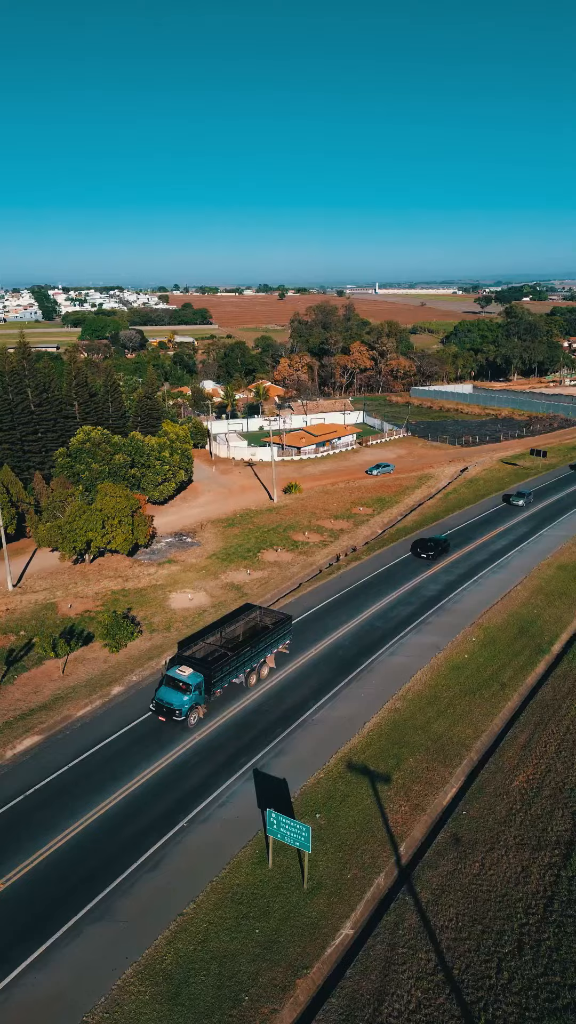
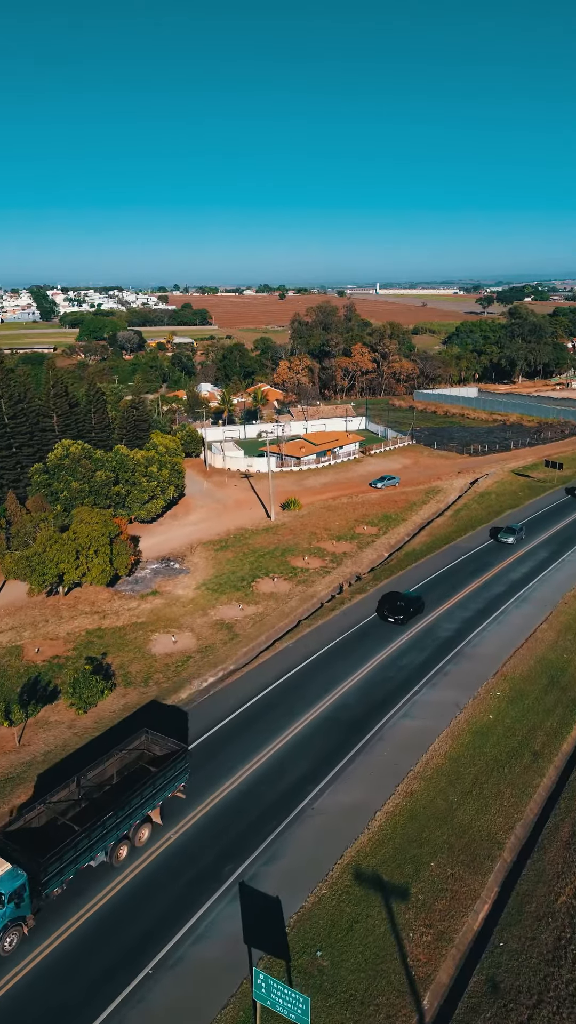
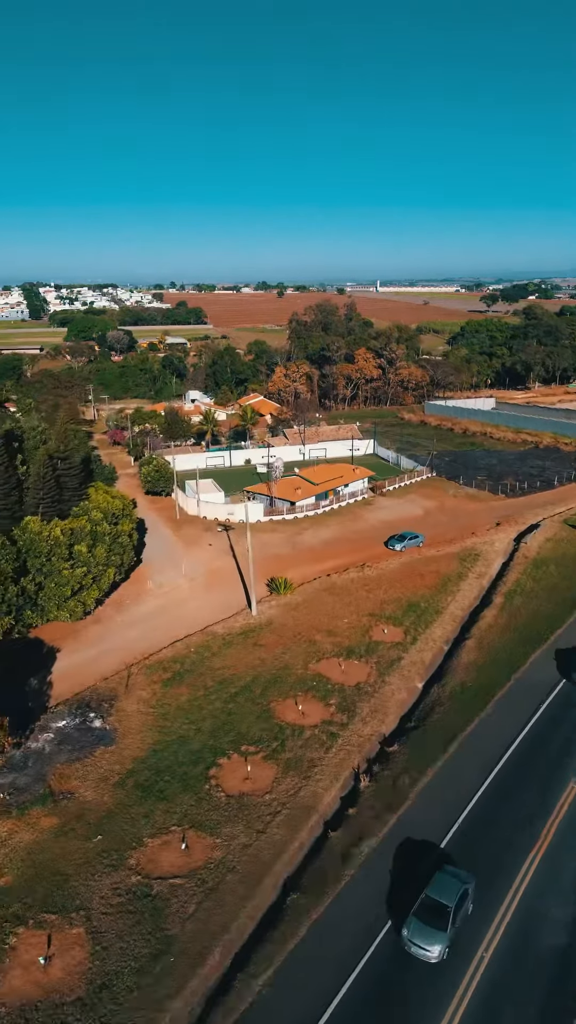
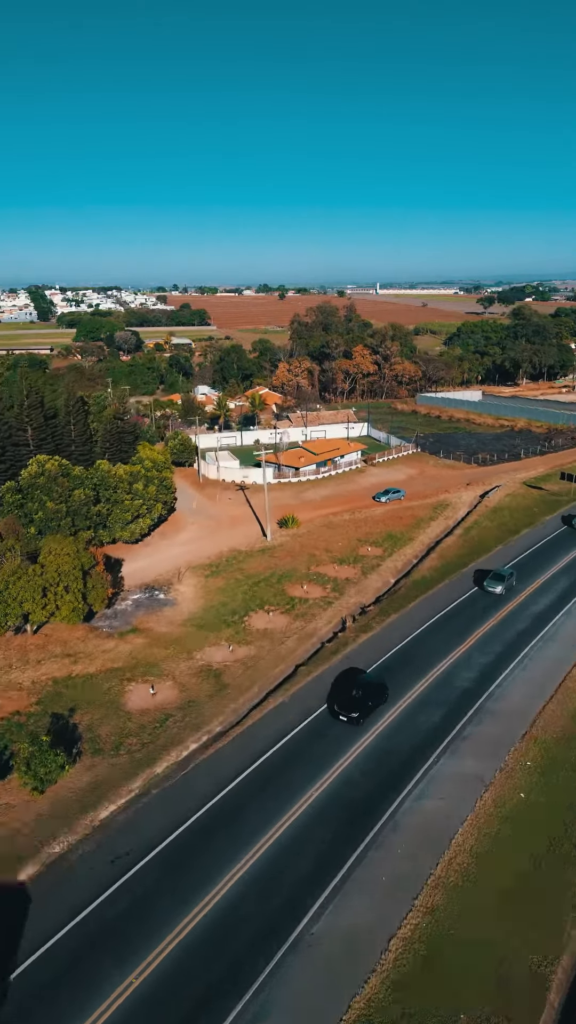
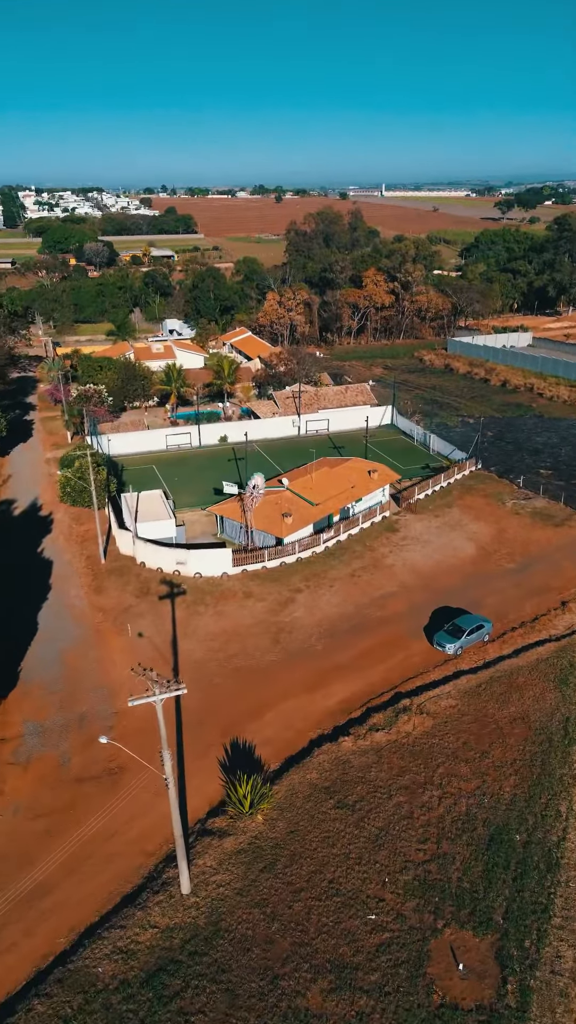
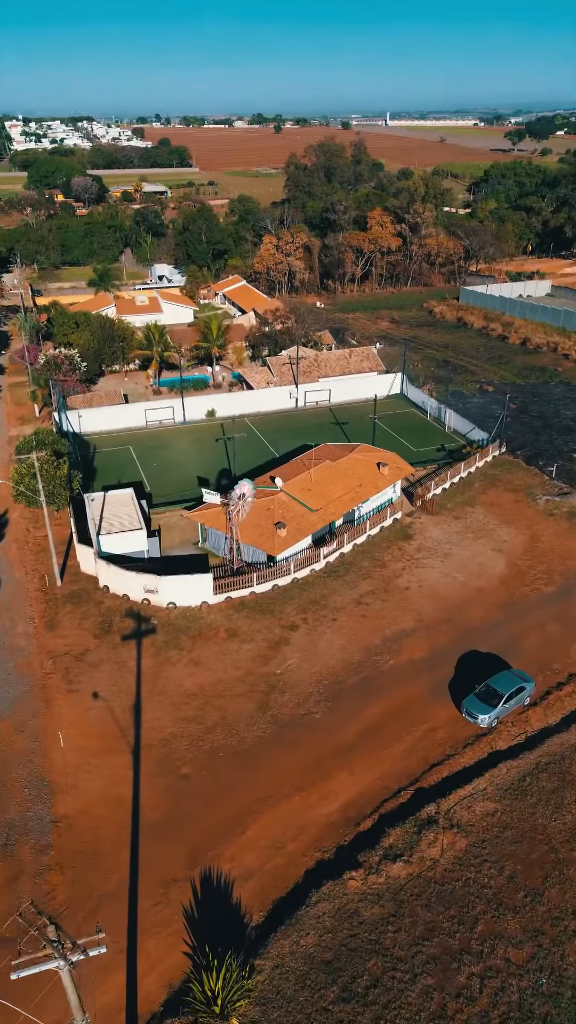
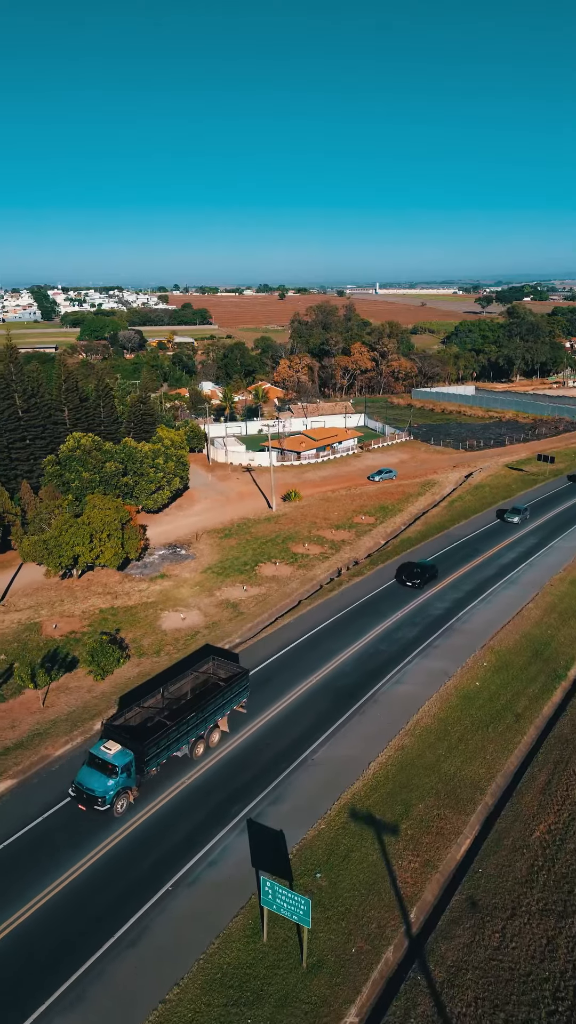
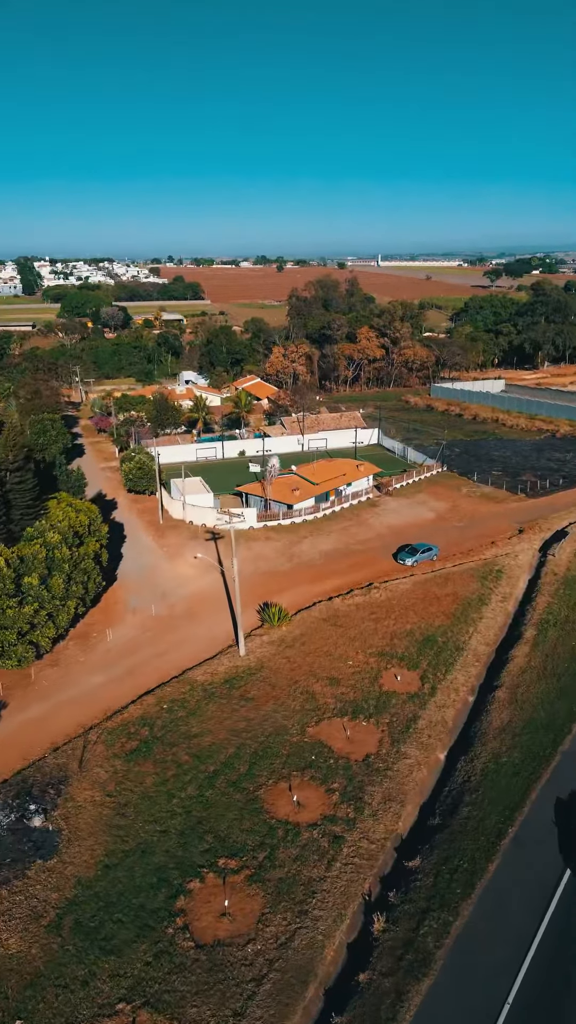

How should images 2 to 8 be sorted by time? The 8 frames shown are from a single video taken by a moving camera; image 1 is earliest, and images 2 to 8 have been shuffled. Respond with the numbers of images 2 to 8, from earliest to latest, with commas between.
7, 2, 4, 3, 8, 5, 6
